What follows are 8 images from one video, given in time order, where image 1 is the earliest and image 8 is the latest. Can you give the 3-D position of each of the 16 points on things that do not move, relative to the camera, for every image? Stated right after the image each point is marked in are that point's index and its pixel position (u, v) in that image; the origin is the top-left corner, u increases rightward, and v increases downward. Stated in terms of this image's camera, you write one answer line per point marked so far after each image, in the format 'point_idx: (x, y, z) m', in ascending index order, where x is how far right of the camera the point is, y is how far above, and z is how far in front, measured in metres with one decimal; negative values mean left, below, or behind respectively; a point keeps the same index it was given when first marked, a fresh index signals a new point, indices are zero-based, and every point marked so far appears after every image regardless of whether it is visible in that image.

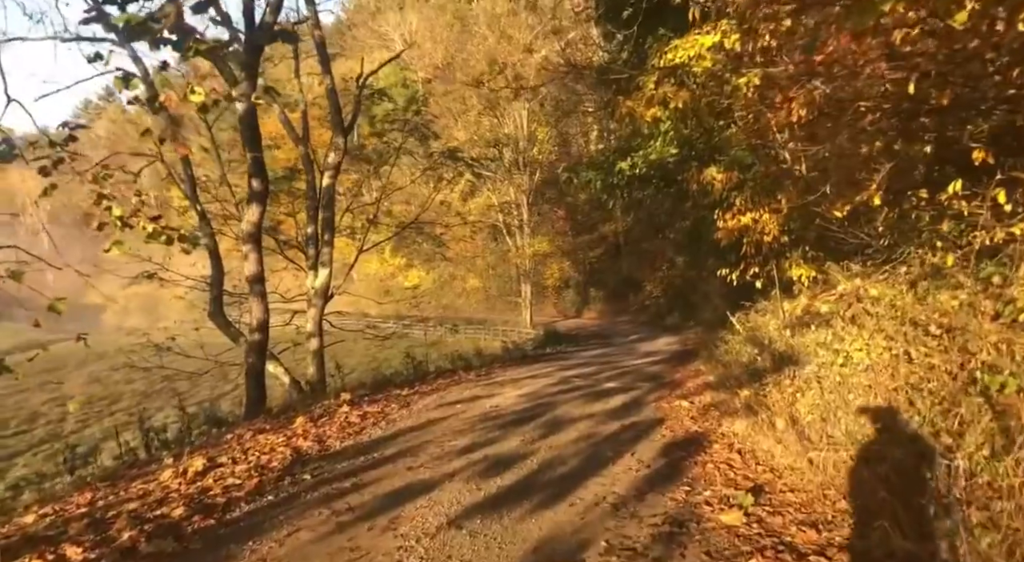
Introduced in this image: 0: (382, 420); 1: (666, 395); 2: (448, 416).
0: (-1.7, -1.8, +8.3) m
1: (+2.5, -1.9, +10.1) m
2: (-0.8, -1.8, +8.3) m
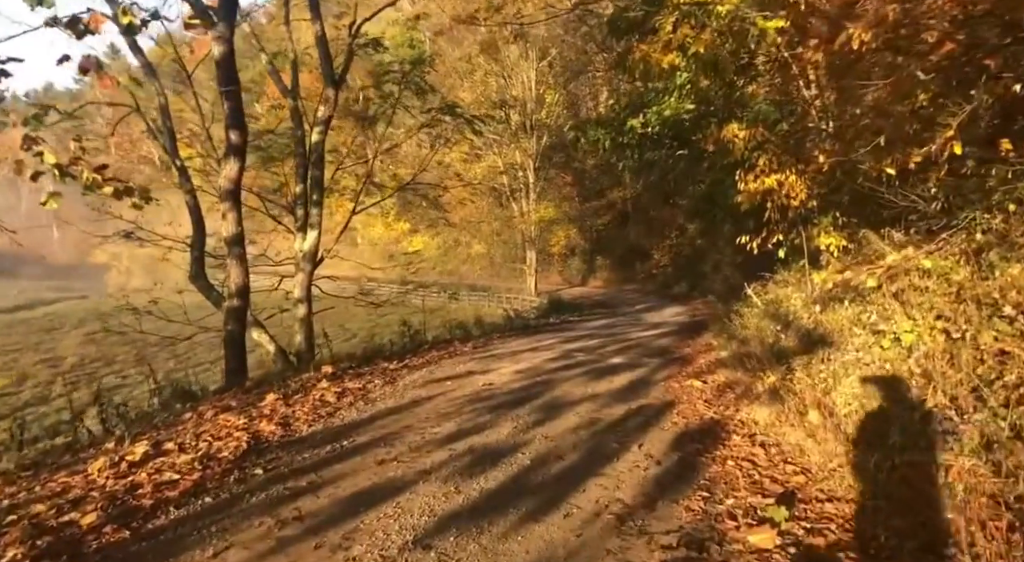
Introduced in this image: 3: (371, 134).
0: (-1.8, -1.4, +7.5) m
1: (+2.4, -1.4, +9.3) m
2: (-0.9, -1.4, +7.5) m
3: (-3.9, +4.1, +17.4) m
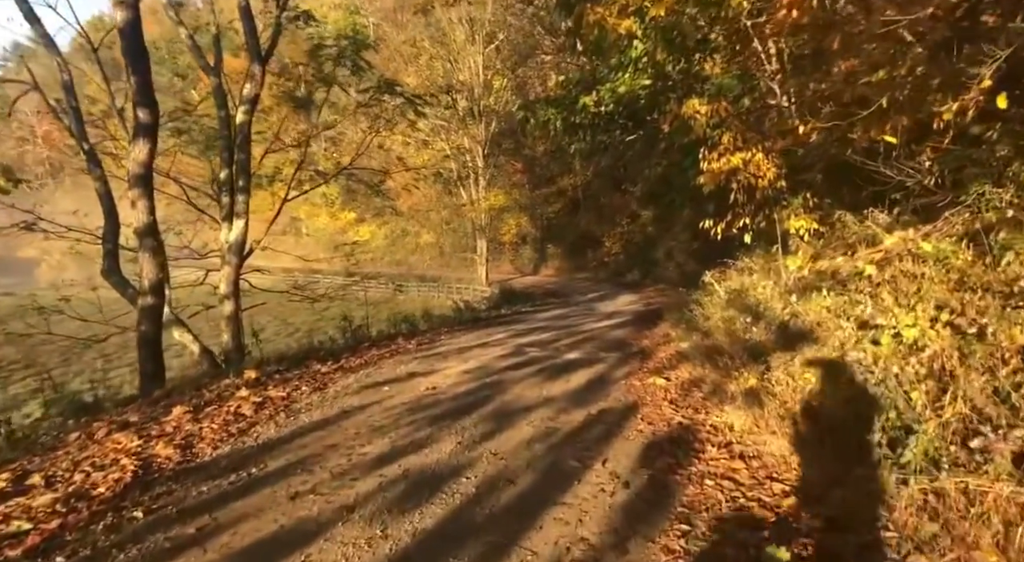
0: (-2.4, -1.3, +6.5) m
1: (+1.7, -1.2, +8.6) m
2: (-1.5, -1.3, +6.6) m
3: (-5.4, +4.3, +16.2) m
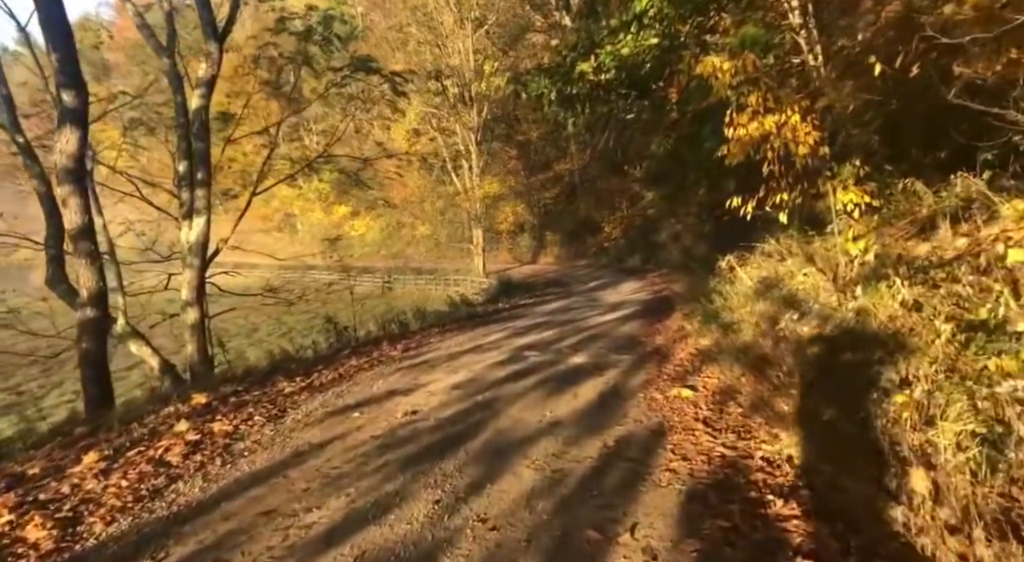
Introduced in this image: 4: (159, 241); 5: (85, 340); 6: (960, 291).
0: (-2.4, -1.4, +5.2) m
1: (+1.7, -1.1, +7.3) m
2: (-1.5, -1.4, +5.3) m
3: (-5.6, +4.3, +14.8) m
4: (-7.6, +0.8, +13.5) m
5: (-5.7, -0.8, +8.3) m
6: (+2.8, 0.0, +3.9) m
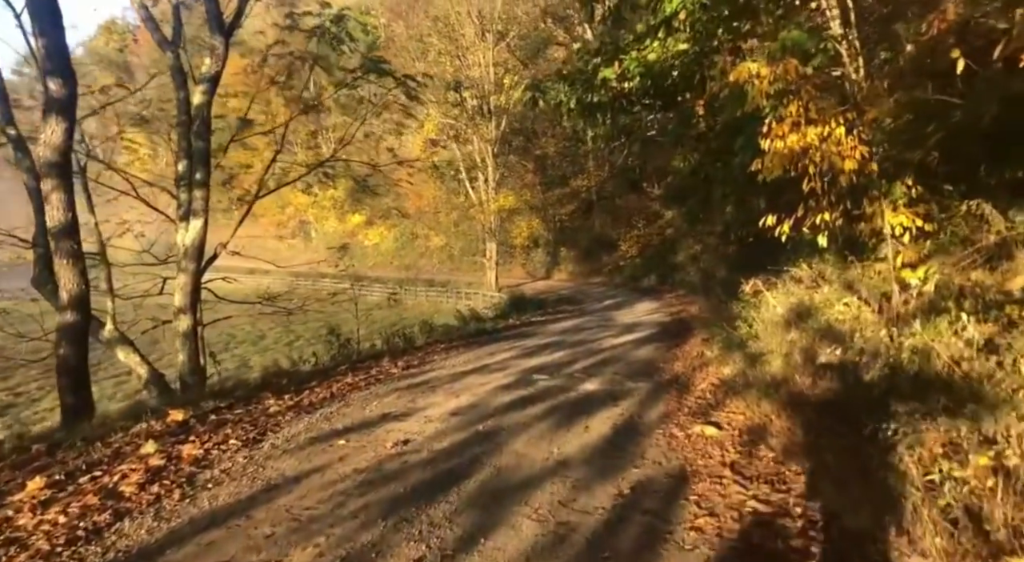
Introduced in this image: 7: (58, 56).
0: (-2.4, -1.5, +4.6) m
1: (+1.7, -1.4, +6.7) m
2: (-1.5, -1.5, +4.7) m
3: (-5.2, +4.1, +14.4) m
4: (-7.3, +0.8, +13.0) m
5: (-5.6, -0.8, +7.8) m
6: (+2.8, -0.2, +3.2) m
7: (-5.2, +2.6, +7.1) m
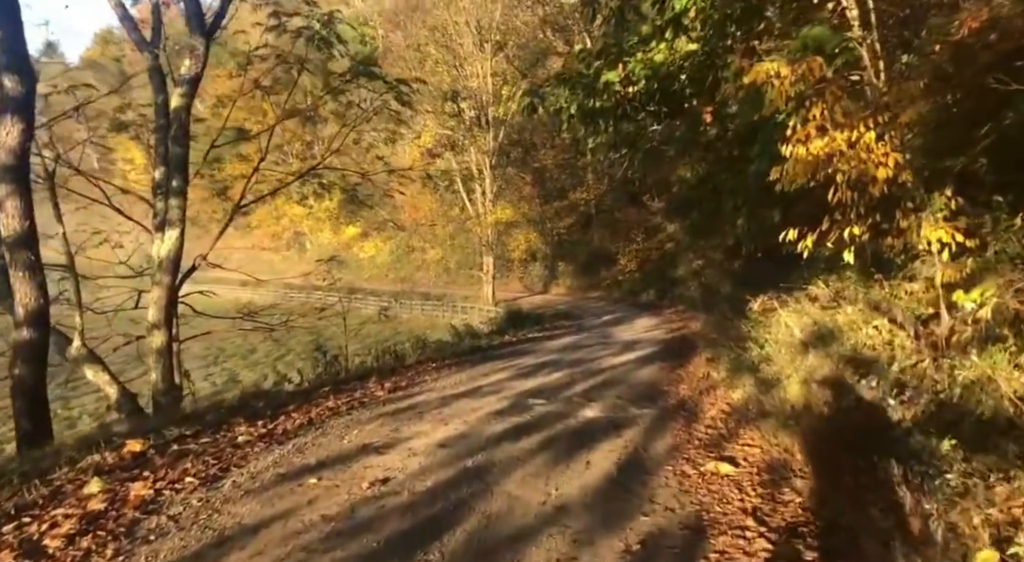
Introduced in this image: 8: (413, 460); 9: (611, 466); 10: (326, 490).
0: (-2.4, -1.6, +4.0) m
1: (+1.7, -1.6, +6.1) m
2: (-1.6, -1.6, +4.1) m
3: (-5.3, +3.8, +13.8) m
4: (-7.4, +0.5, +12.4) m
5: (-5.7, -1.0, +7.2) m
6: (+2.8, -0.4, +2.7) m
7: (-5.2, +2.4, +6.5) m
8: (-0.9, -1.6, +5.5) m
9: (+0.8, -1.6, +5.3) m
10: (-1.4, -1.6, +4.7) m
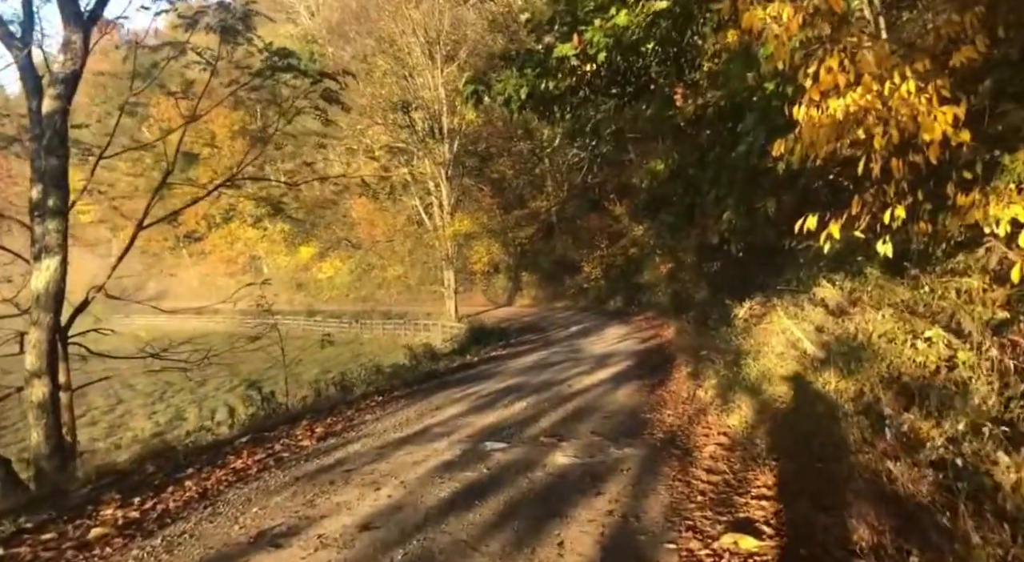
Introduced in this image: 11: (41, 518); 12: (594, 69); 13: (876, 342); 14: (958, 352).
0: (-2.7, -1.8, +2.4) m
1: (+1.3, -1.6, +4.7) m
2: (-1.9, -1.8, +2.5) m
3: (-6.3, +3.2, +12.2) m
4: (-8.2, -0.1, +10.6) m
5: (-6.2, -1.4, +5.4) m
6: (+2.5, -0.3, +1.4) m
7: (-5.8, +2.0, +4.9) m
8: (-1.2, -1.8, +4.0) m
9: (+0.5, -1.7, +3.9) m
10: (-1.7, -1.8, +3.2) m
11: (-3.8, -1.9, +5.1) m
12: (+0.9, +2.3, +6.7) m
13: (+2.8, -0.4, +5.0) m
14: (+2.7, -0.4, +4.0) m
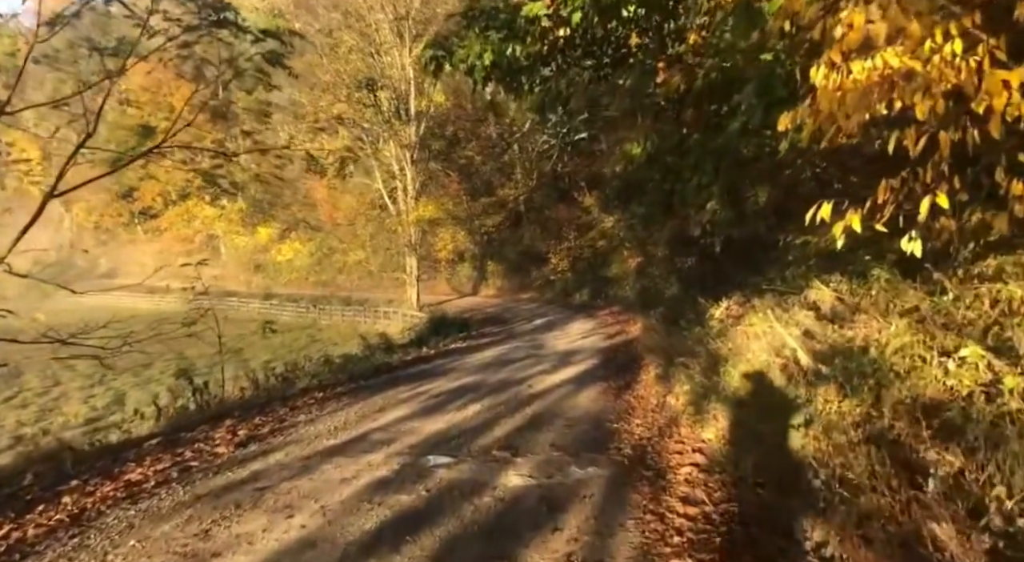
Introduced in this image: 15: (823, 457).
0: (-3.0, -1.7, +1.4) m
1: (+0.9, -1.6, +3.9) m
2: (-2.1, -1.7, +1.6) m
3: (-6.9, +3.6, +10.9) m
4: (-8.8, +0.3, +9.3) m
5: (-6.6, -1.1, +4.3) m
6: (+2.3, -0.4, +0.7) m
7: (-6.1, +2.3, +3.7) m
8: (-1.6, -1.7, +3.1) m
9: (+0.2, -1.6, +3.1) m
10: (-2.0, -1.7, +2.3) m
11: (-4.2, -1.7, +4.1) m
12: (+0.5, +2.4, +5.8) m
13: (+2.4, -0.5, +4.2) m
14: (+2.4, -0.5, +3.3) m
15: (+2.0, -1.1, +4.4) m
